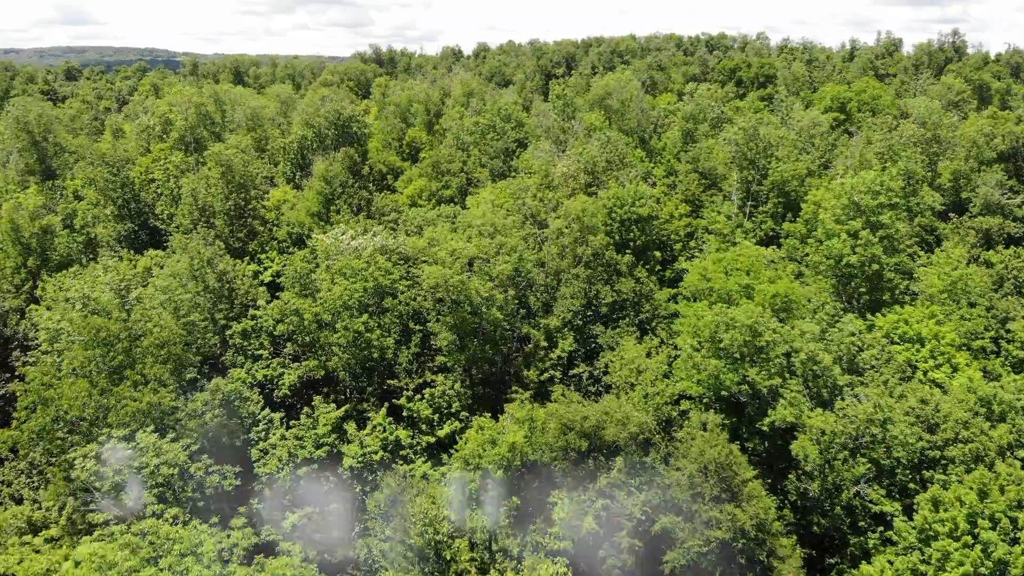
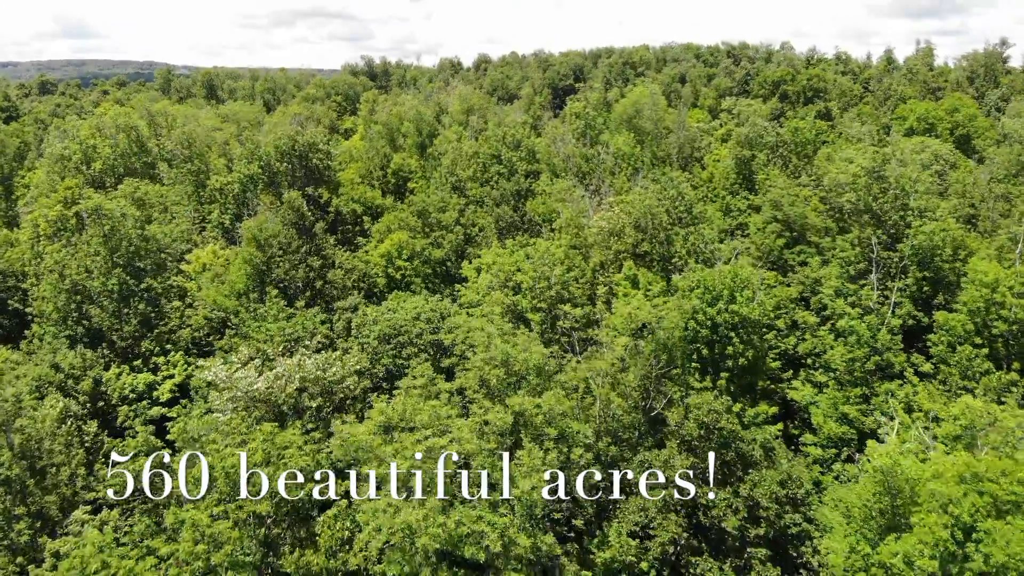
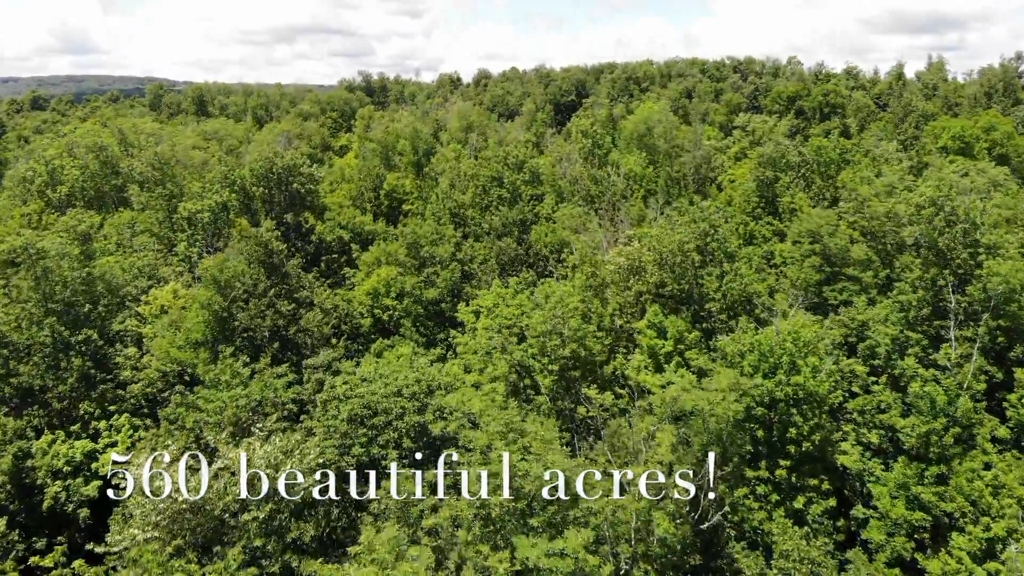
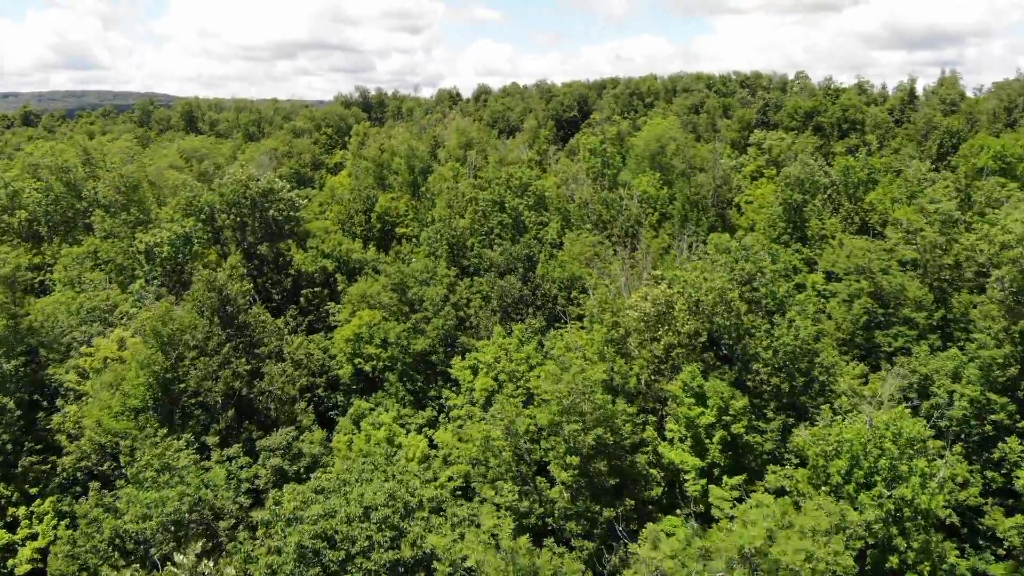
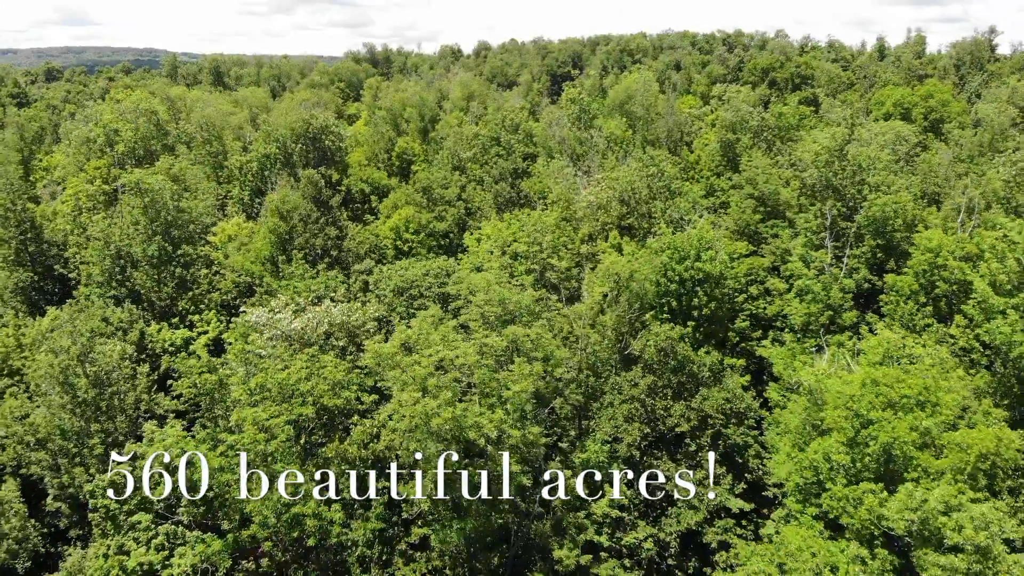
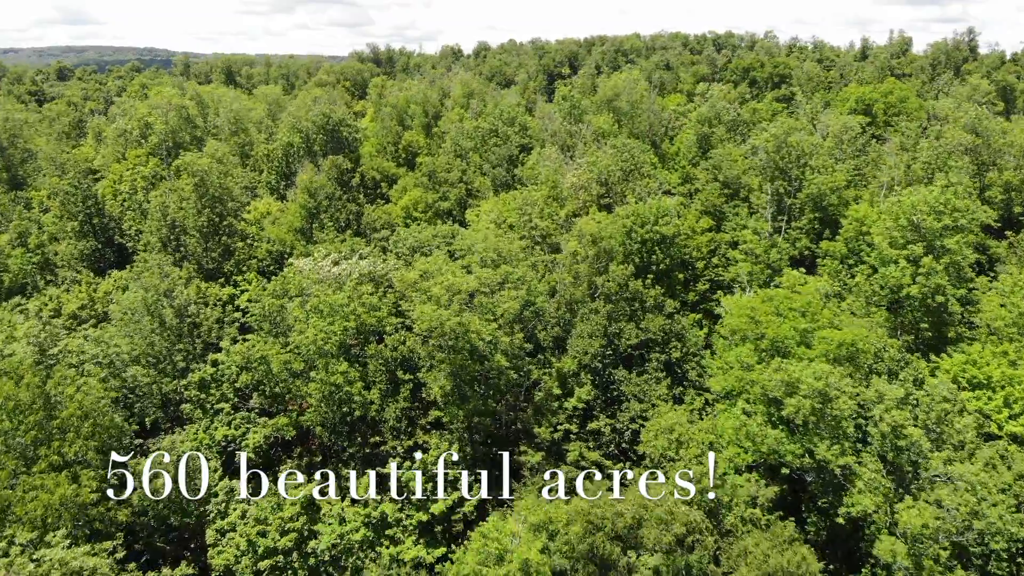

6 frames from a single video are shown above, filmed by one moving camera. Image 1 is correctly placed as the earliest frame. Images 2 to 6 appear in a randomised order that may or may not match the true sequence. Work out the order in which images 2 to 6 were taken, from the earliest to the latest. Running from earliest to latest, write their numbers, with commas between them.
6, 5, 2, 3, 4
